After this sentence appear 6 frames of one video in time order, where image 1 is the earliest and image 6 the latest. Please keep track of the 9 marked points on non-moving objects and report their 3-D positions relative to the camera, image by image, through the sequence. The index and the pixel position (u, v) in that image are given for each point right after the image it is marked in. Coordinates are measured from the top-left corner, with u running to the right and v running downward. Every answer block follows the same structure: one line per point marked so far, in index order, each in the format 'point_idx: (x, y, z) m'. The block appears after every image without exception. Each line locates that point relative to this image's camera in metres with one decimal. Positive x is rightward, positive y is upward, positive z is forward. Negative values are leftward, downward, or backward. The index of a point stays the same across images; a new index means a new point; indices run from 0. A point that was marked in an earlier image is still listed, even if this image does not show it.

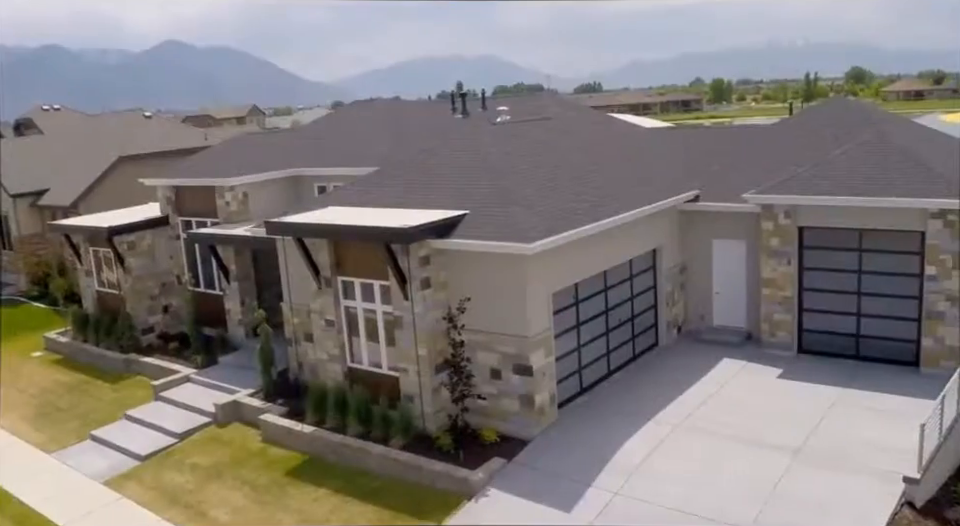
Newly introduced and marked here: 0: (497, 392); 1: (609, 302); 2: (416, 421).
0: (+0.2, -1.6, +9.9) m
1: (+1.8, -0.5, +11.2) m
2: (-0.8, -2.0, +10.1) m
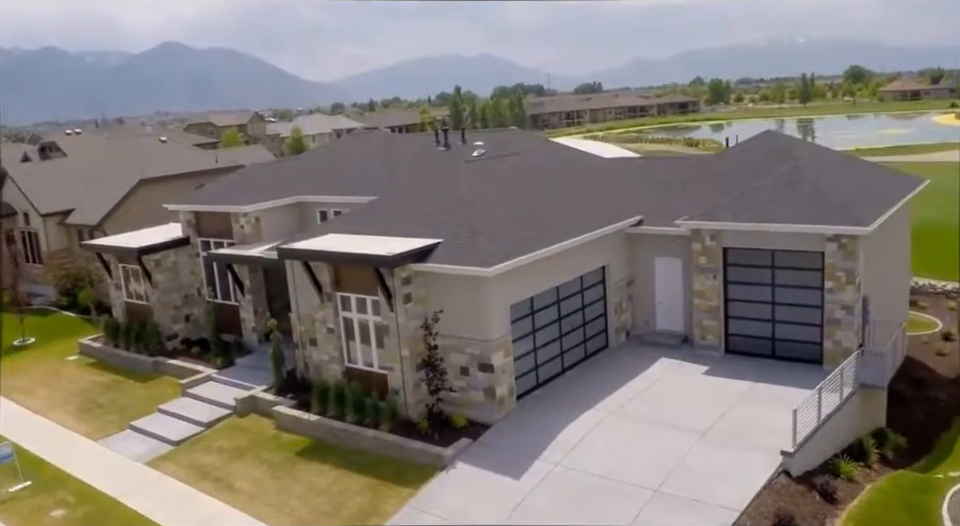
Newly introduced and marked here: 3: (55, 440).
0: (-0.2, -1.9, +12.1) m
1: (+1.4, -0.8, +13.3) m
2: (-1.3, -2.3, +12.3) m
3: (-7.7, -3.2, +14.0) m
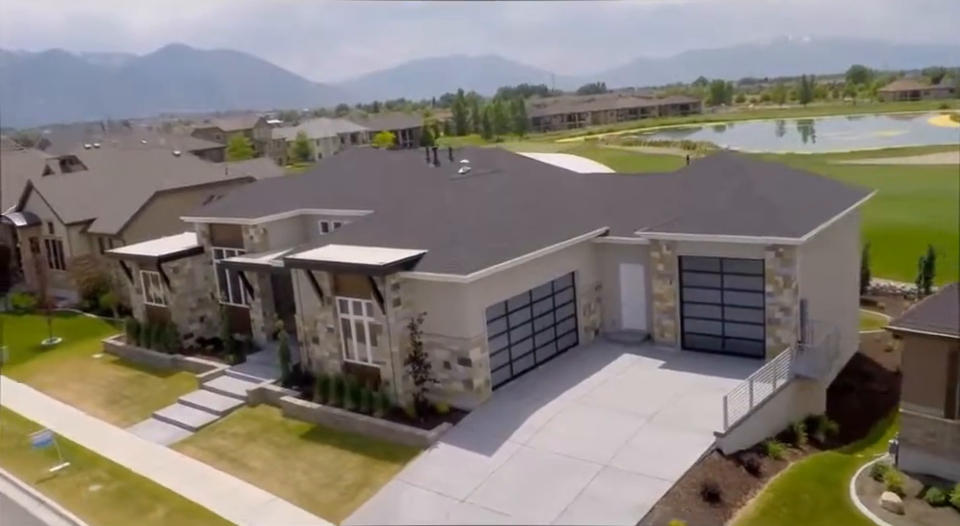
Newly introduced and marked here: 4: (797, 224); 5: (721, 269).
0: (-0.6, -2.0, +13.8) m
1: (+1.0, -0.9, +15.1) m
2: (-1.6, -2.5, +14.0) m
3: (-8.0, -3.4, +15.8) m
4: (+5.9, +0.7, +14.3) m
5: (+4.7, -0.1, +15.1) m
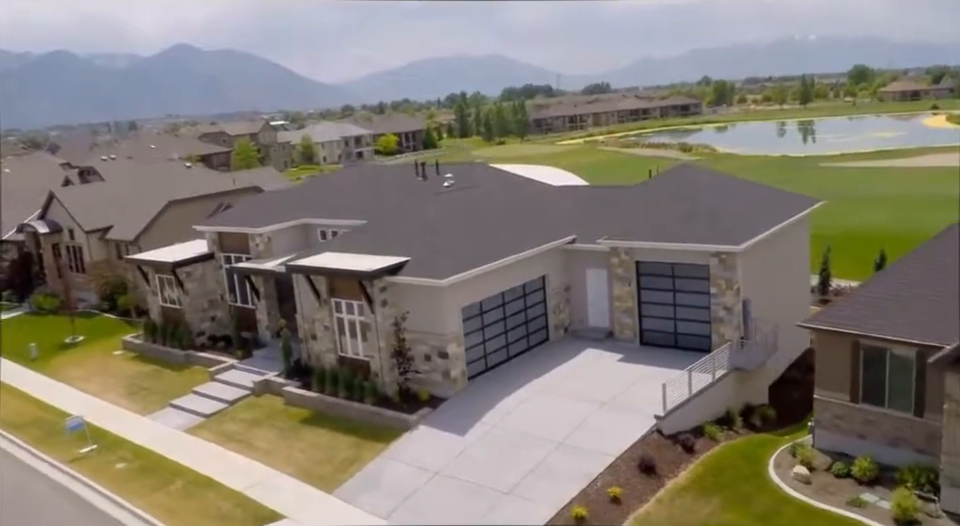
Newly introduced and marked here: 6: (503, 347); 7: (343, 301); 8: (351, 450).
0: (-1.0, -2.1, +15.8) m
1: (+0.6, -1.1, +17.0) m
2: (-2.1, -2.6, +16.0) m
3: (-8.4, -3.5, +17.7) m
4: (+5.4, +0.6, +16.2) m
5: (+4.2, -0.2, +17.0) m
6: (+0.5, -1.8, +16.9) m
7: (-2.9, -0.8, +16.6) m
8: (-2.4, -3.5, +14.3) m
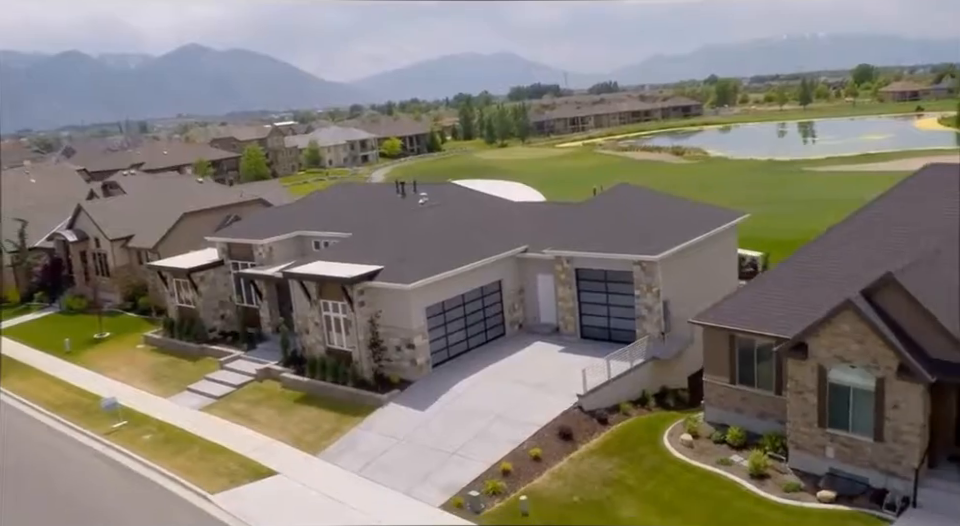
0: (-2.0, -2.3, +19.1) m
1: (-0.3, -1.2, +20.4) m
2: (-3.0, -2.8, +19.3) m
3: (-9.3, -3.7, +21.2) m
4: (+4.5, +0.4, +19.5) m
5: (+3.3, -0.4, +20.3) m
6: (-0.4, -2.0, +20.3) m
7: (-3.9, -1.0, +20.0) m
8: (-3.3, -3.7, +17.6) m
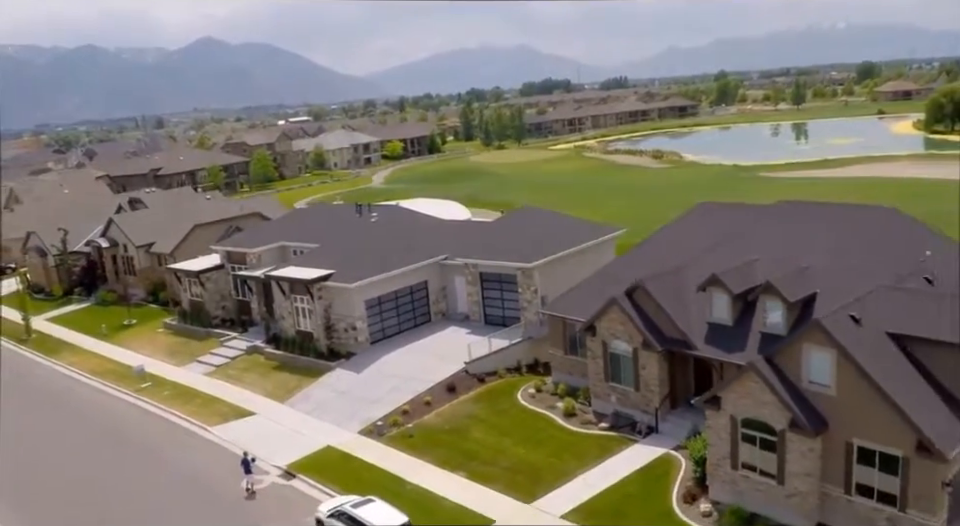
0: (-0.9, -2.7, +19.5) m
1: (+0.8, -1.6, +20.7) m
2: (-1.9, -3.2, +19.6) m
3: (-8.3, -4.1, +21.4) m
4: (+5.6, +0.1, +19.9) m
5: (+4.4, -0.8, +20.6) m
6: (+0.7, -2.4, +20.6) m
7: (-2.8, -1.4, +20.3) m
8: (-2.2, -4.1, +18.0) m
